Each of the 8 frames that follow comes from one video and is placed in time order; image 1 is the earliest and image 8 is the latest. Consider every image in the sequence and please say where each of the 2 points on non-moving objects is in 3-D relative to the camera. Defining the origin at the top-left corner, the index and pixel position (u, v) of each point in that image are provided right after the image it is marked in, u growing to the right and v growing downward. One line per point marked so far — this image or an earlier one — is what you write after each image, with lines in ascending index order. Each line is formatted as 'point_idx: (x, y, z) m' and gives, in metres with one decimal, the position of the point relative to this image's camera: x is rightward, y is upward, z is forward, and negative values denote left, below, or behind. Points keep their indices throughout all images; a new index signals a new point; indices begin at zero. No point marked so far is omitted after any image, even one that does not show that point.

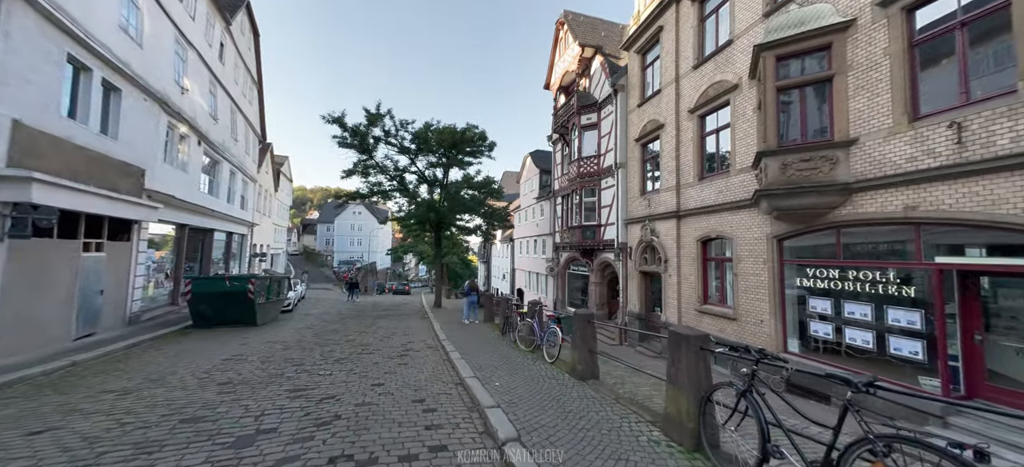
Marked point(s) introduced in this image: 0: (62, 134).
0: (-10.2, +2.3, +8.6) m
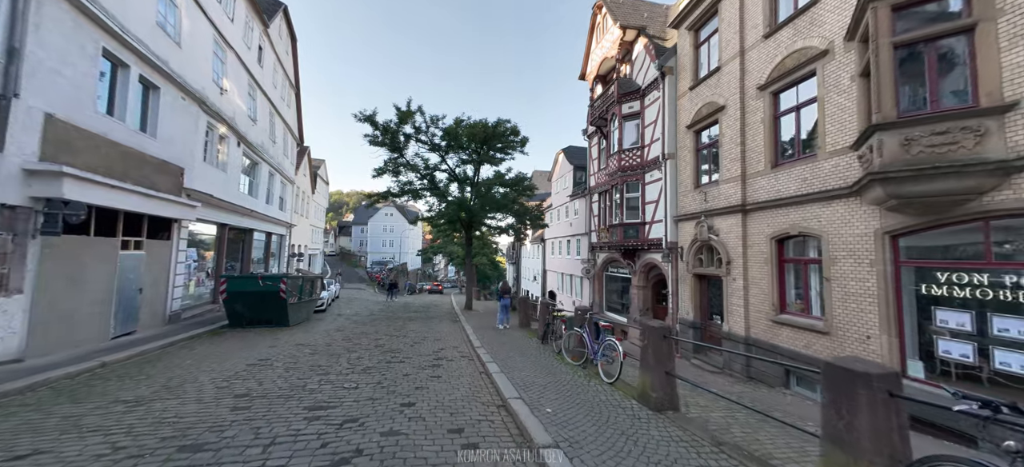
0: (-9.3, +2.3, +8.5) m
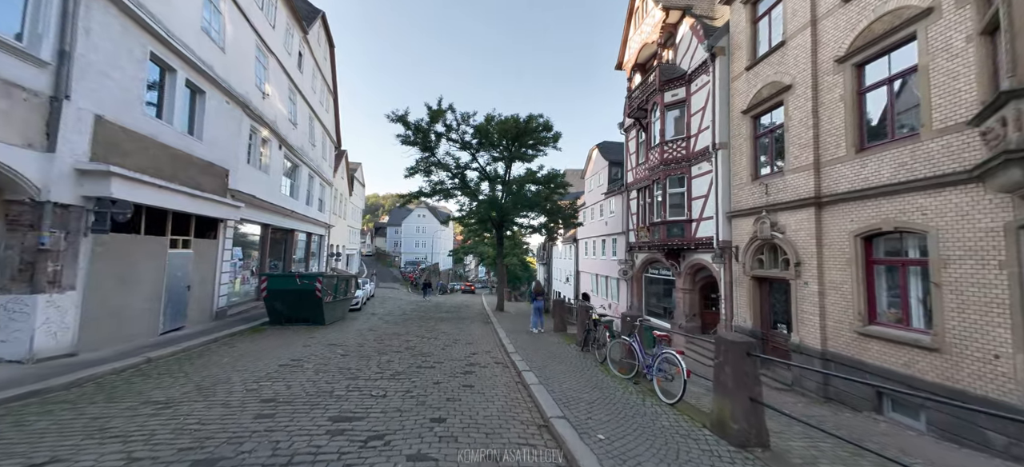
0: (-8.5, +2.4, +8.7) m
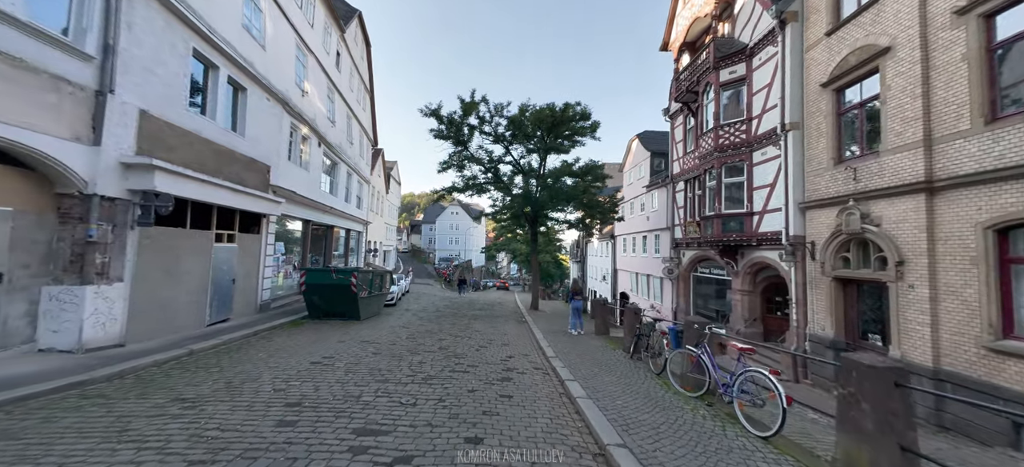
0: (-7.6, +2.5, +8.8) m
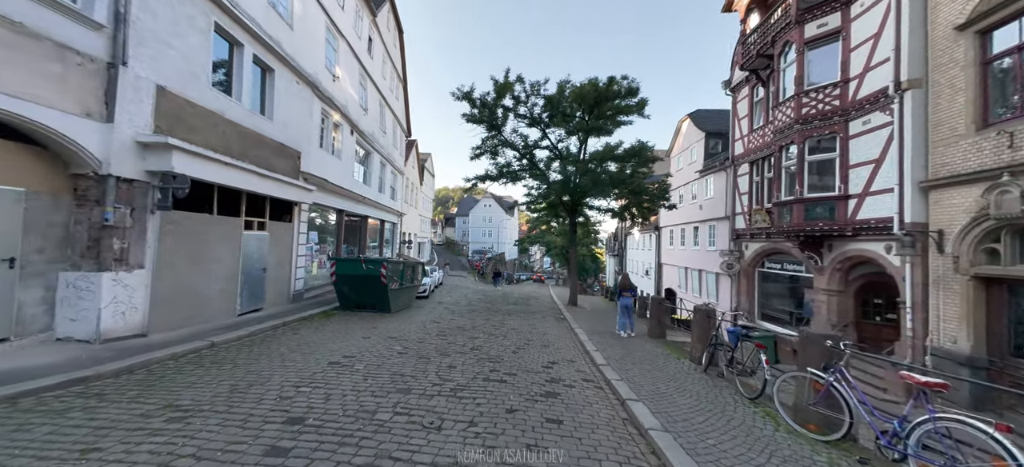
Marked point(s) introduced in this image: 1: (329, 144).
0: (-6.7, +2.8, +8.3) m
1: (-7.1, +3.5, +14.4) m
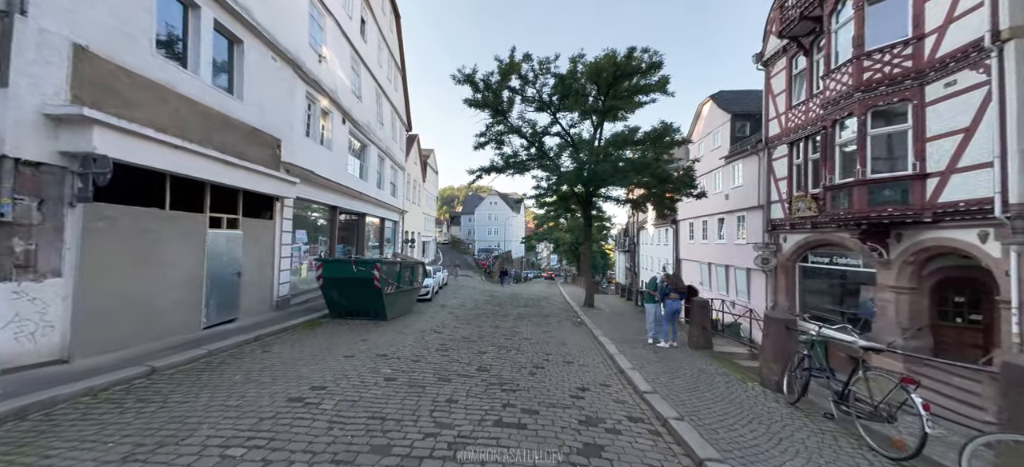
0: (-6.5, +2.9, +6.9) m
1: (-6.8, +3.5, +13.0) m
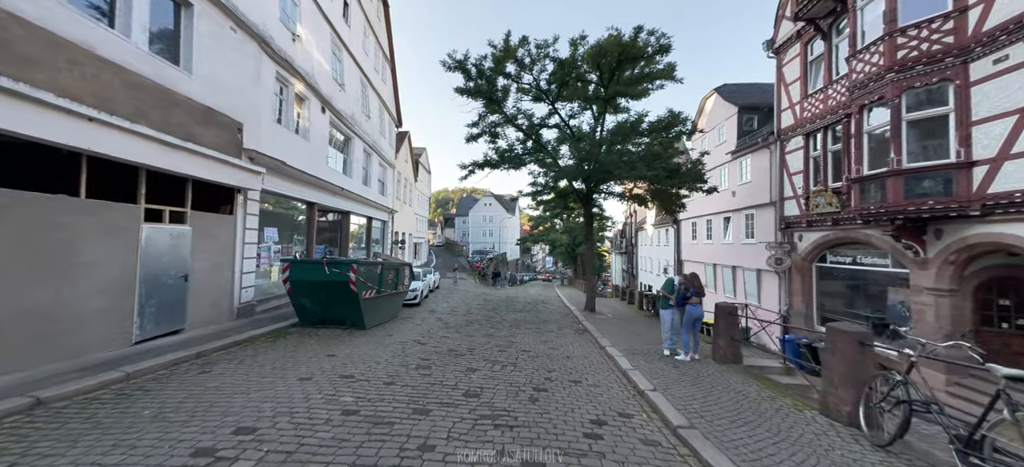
0: (-6.6, +2.9, +5.7) m
1: (-6.9, +3.6, +11.7) m
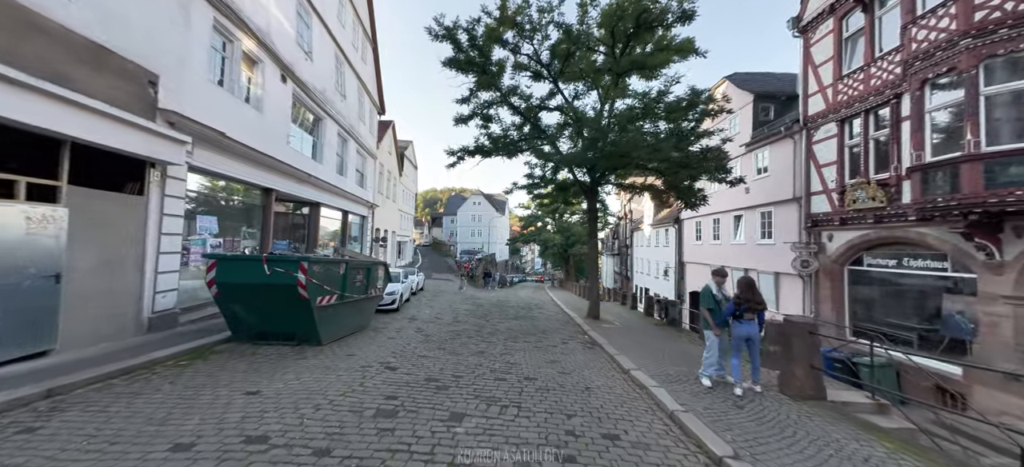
0: (-6.5, +3.2, +3.7) m
1: (-7.0, +3.8, +9.7) m
